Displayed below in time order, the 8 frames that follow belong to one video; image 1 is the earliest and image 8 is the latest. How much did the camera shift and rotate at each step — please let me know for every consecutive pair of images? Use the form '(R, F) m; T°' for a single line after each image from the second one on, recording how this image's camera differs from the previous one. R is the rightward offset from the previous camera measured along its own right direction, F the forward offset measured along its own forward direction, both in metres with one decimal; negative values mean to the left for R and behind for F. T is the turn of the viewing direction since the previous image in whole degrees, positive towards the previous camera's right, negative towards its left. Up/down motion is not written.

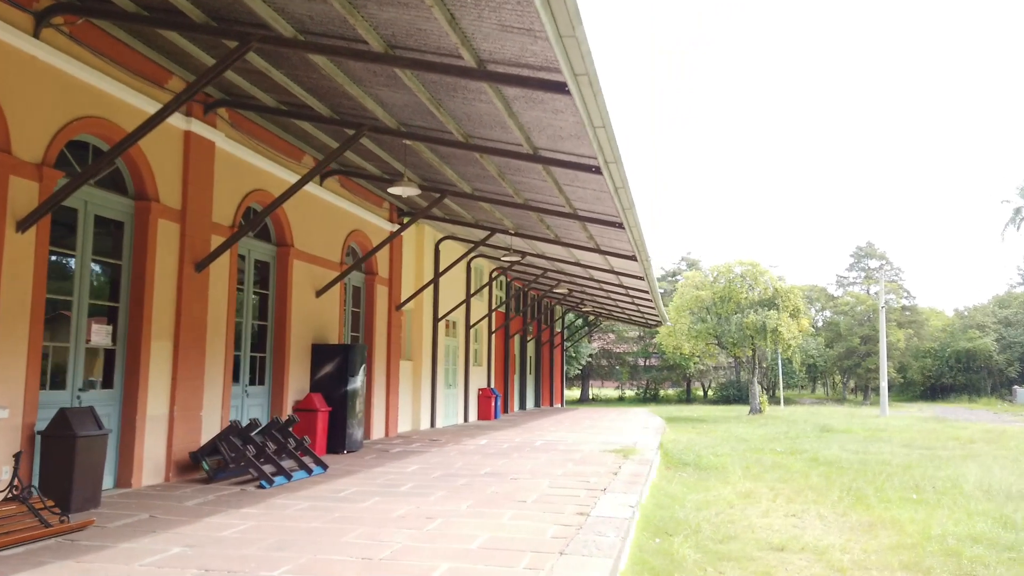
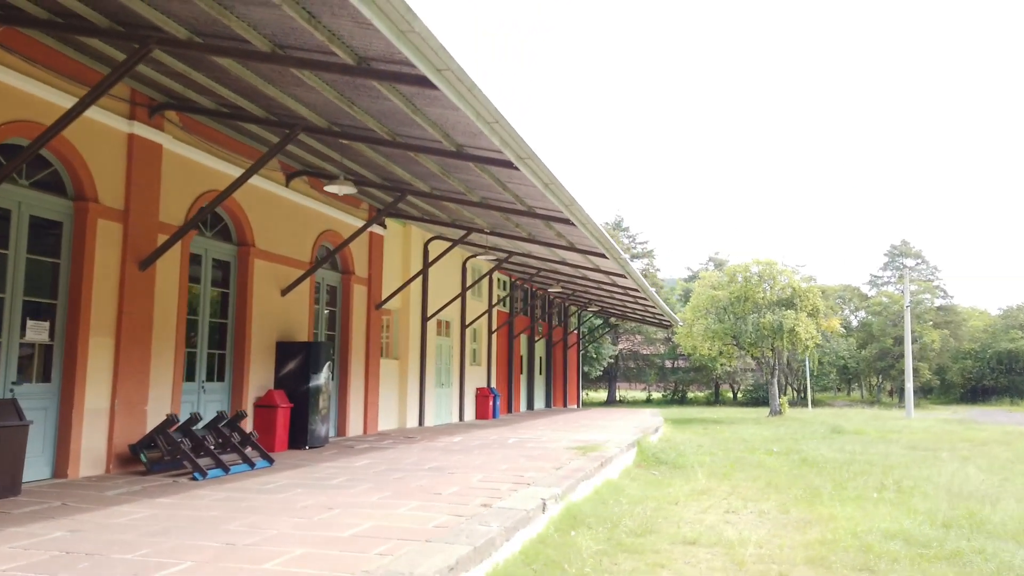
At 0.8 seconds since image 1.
(+1.0, 0.0) m; -3°
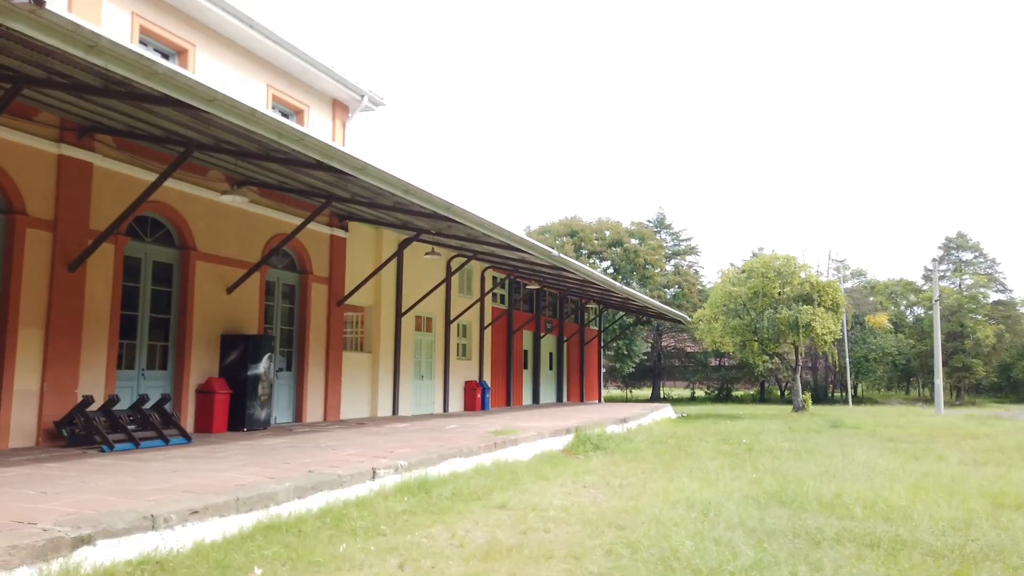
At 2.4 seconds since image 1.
(+2.2, -0.6) m; -6°
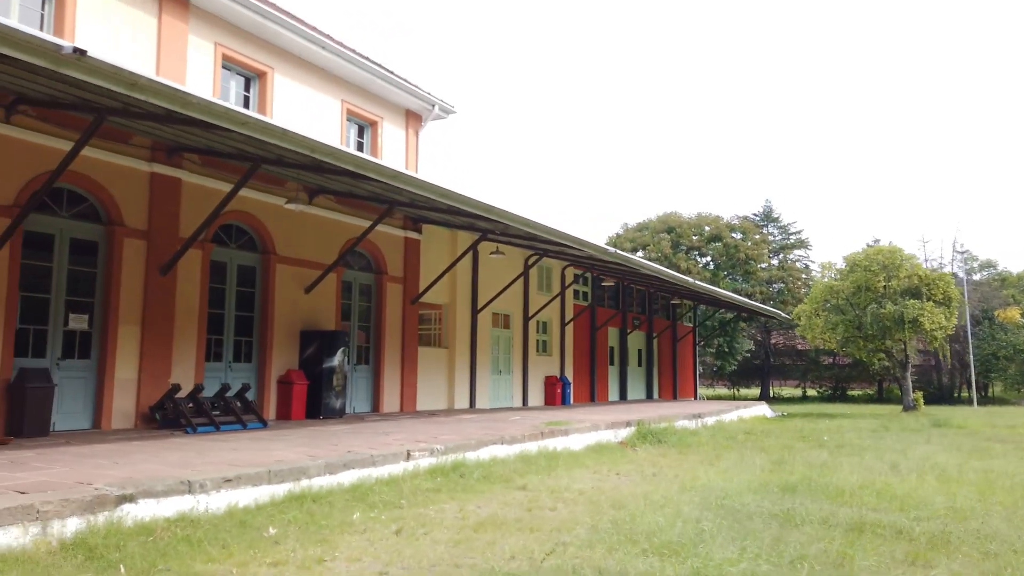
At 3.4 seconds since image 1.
(+0.9, -0.4) m; -9°
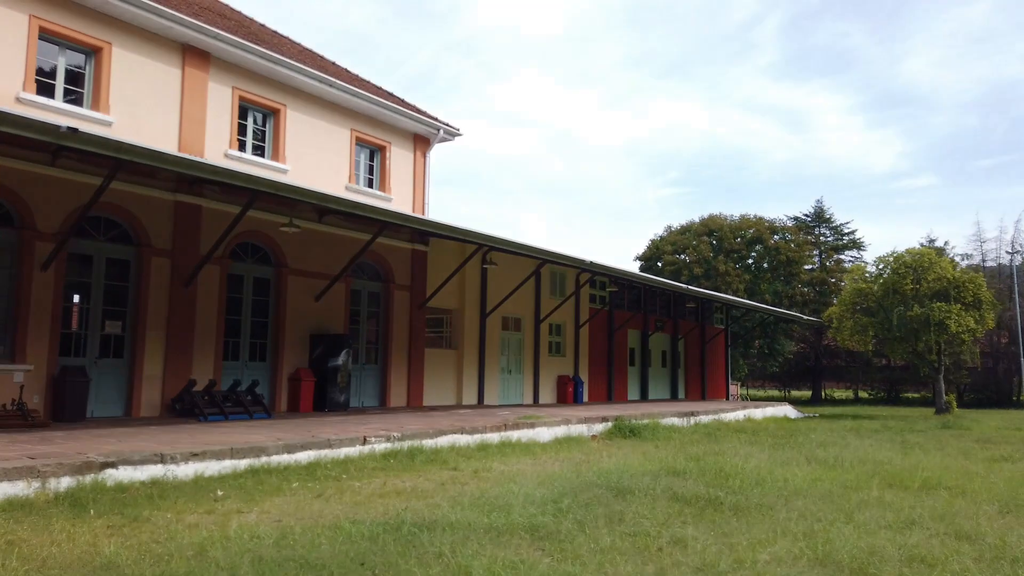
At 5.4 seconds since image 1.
(+1.5, -1.2) m; -6°
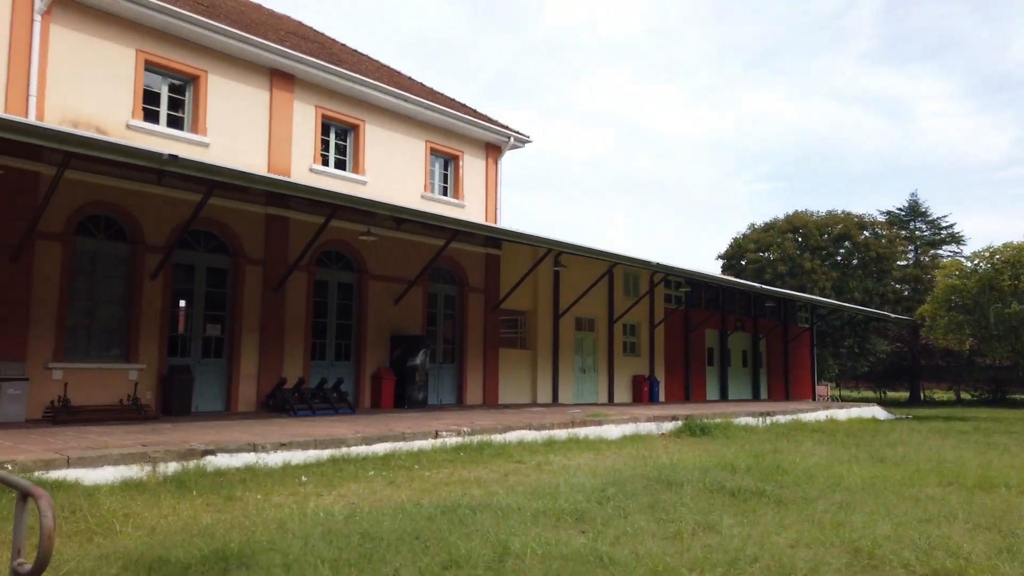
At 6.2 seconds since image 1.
(+0.3, -0.4) m; -7°
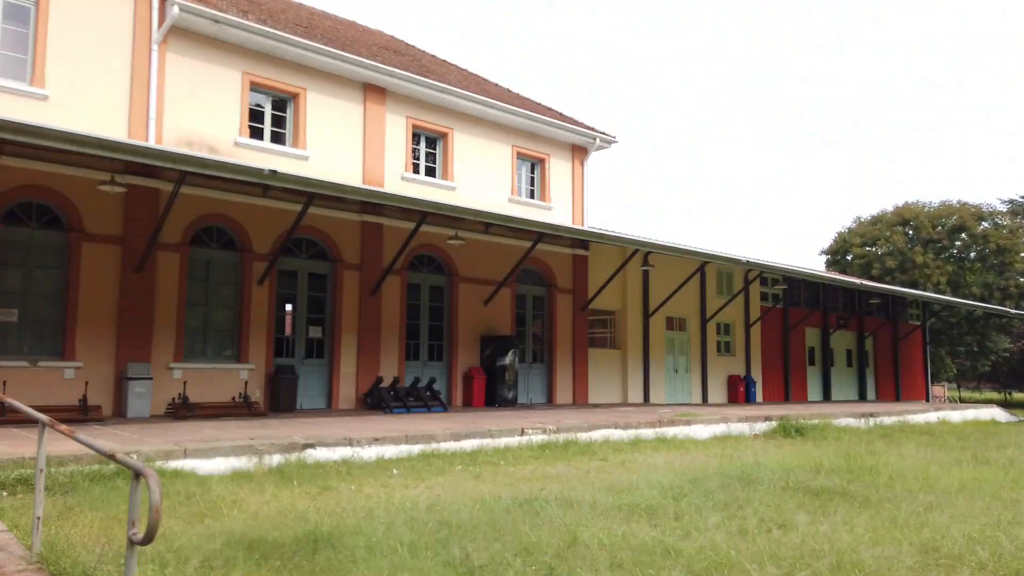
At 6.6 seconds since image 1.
(+0.2, -0.2) m; -7°
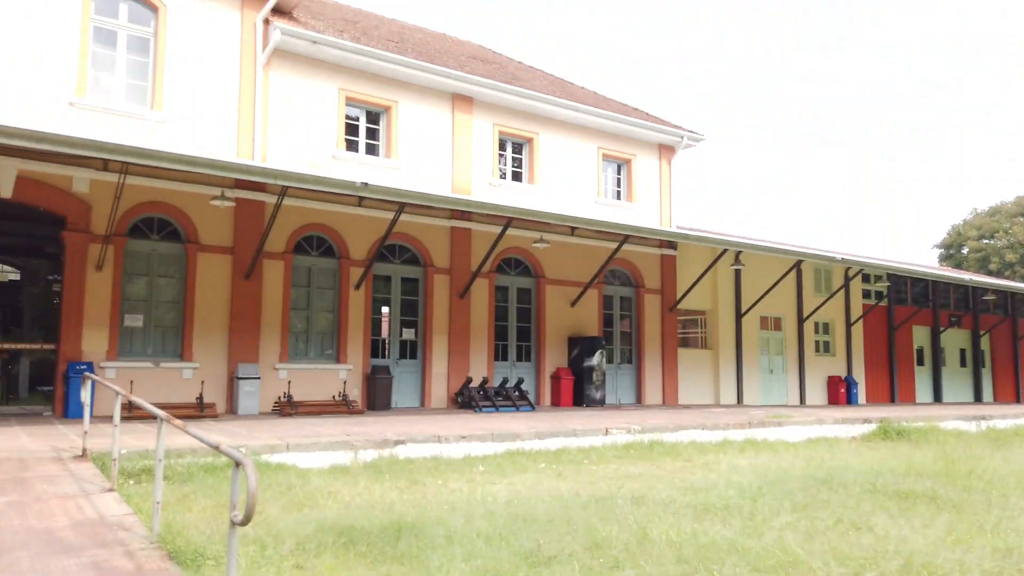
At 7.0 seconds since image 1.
(+0.2, -0.2) m; -7°
